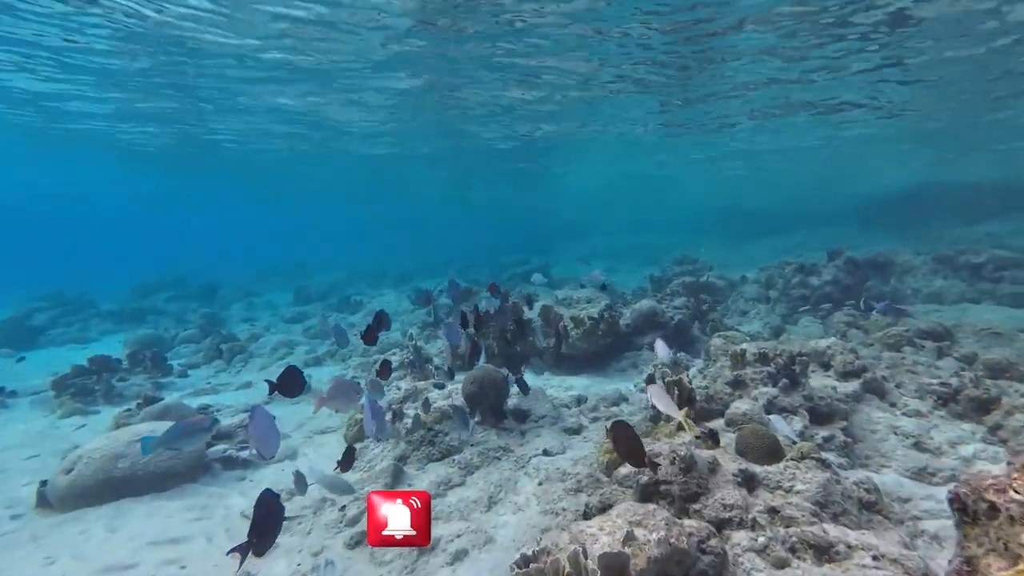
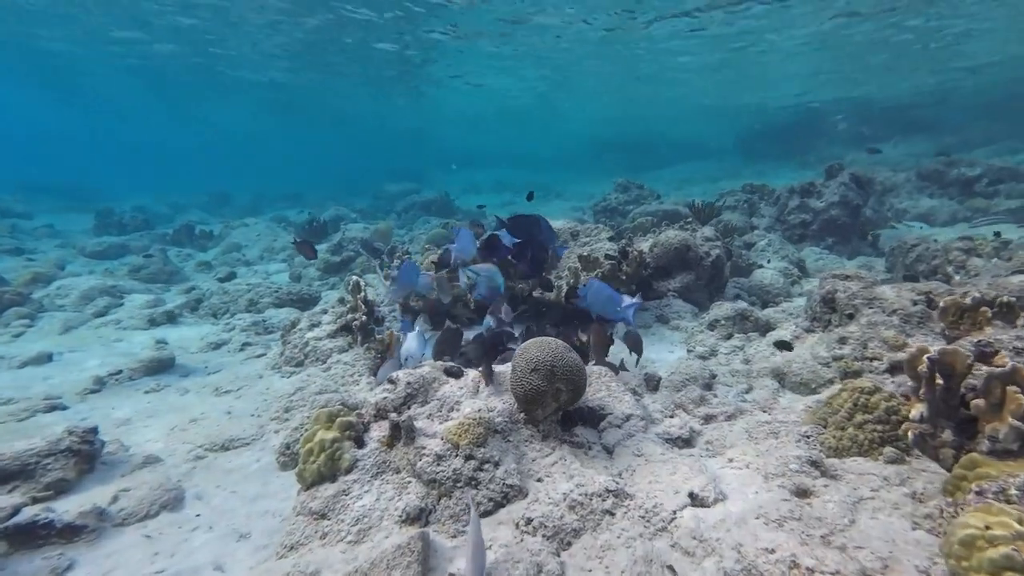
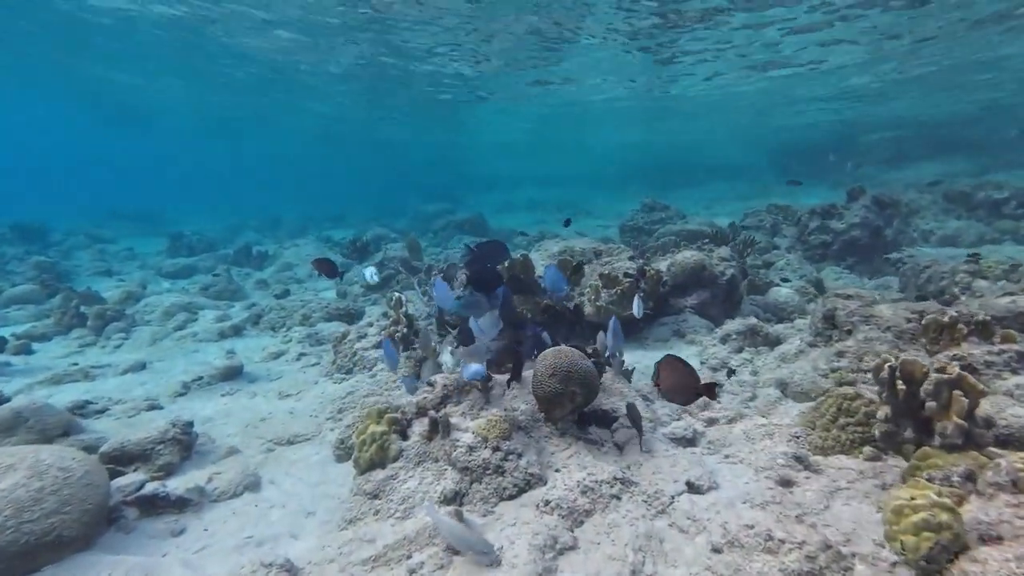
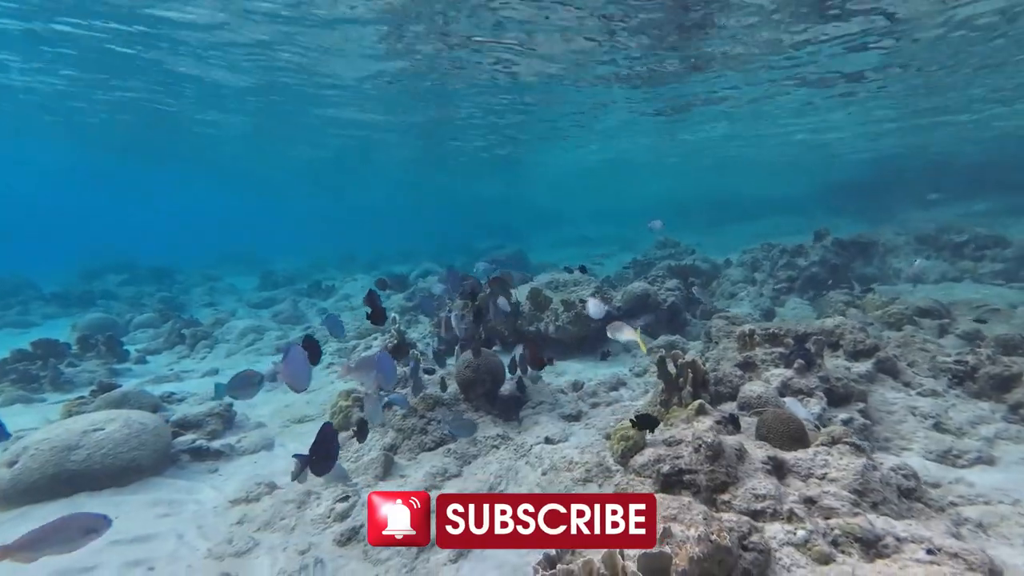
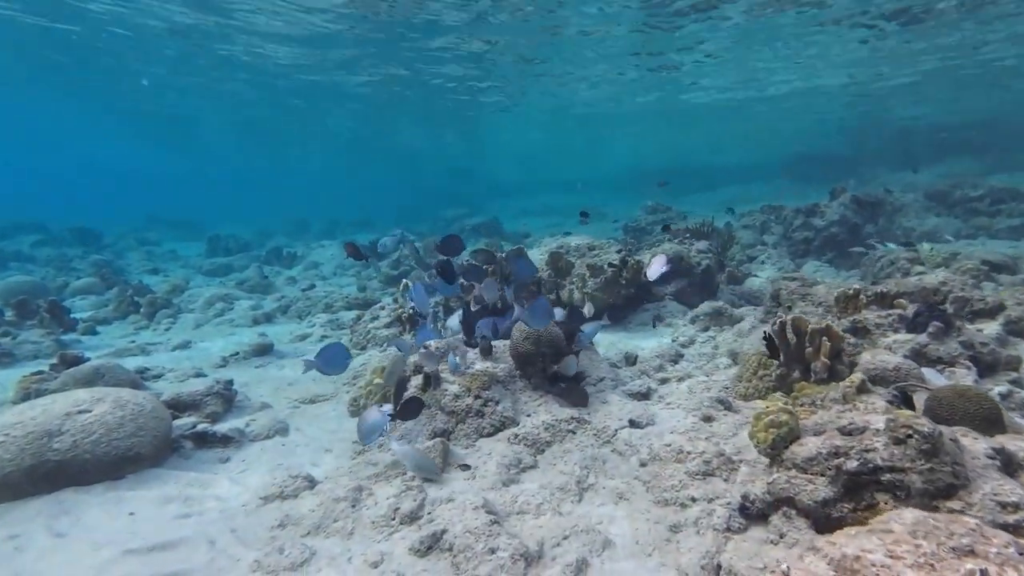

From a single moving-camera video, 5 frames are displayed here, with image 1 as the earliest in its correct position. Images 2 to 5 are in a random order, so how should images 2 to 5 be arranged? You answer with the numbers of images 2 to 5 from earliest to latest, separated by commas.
4, 5, 3, 2
